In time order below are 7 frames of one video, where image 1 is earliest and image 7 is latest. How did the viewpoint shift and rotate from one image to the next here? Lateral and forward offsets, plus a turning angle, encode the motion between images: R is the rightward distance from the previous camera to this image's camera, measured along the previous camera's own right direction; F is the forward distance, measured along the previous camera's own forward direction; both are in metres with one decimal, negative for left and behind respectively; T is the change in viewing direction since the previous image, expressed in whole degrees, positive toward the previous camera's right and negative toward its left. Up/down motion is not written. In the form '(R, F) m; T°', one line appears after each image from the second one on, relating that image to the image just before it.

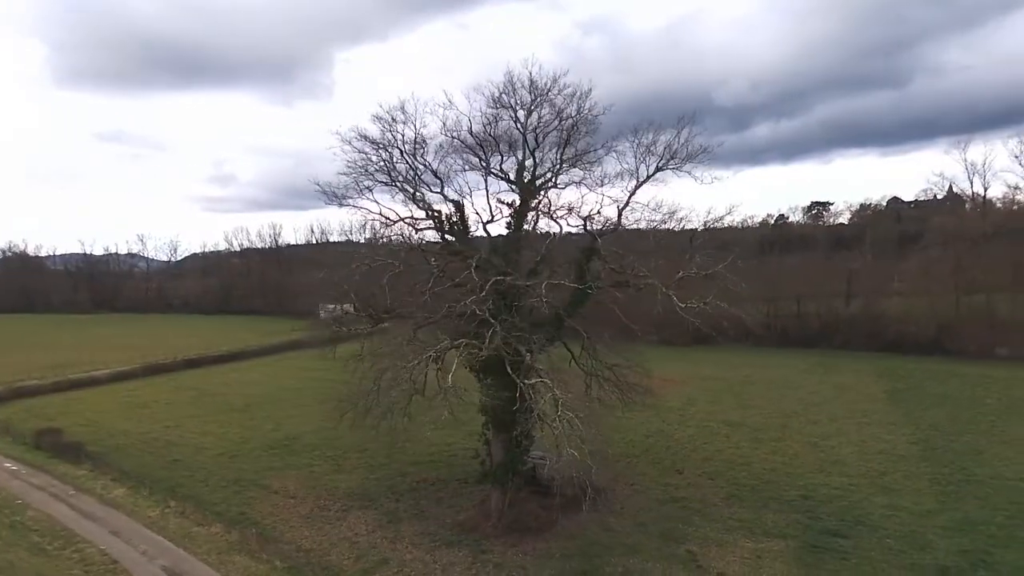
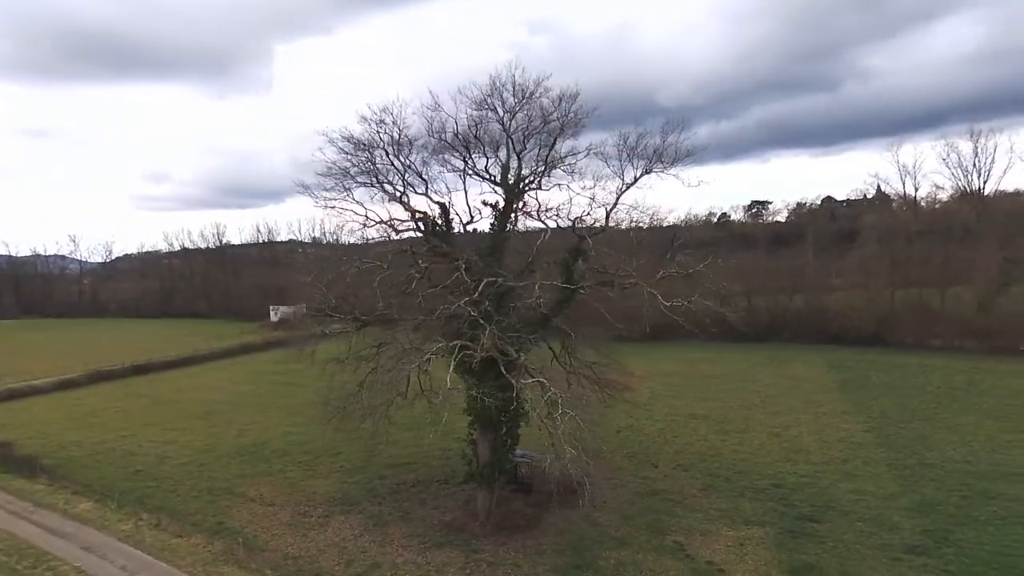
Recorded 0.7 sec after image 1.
(-0.9, -0.1) m; +5°
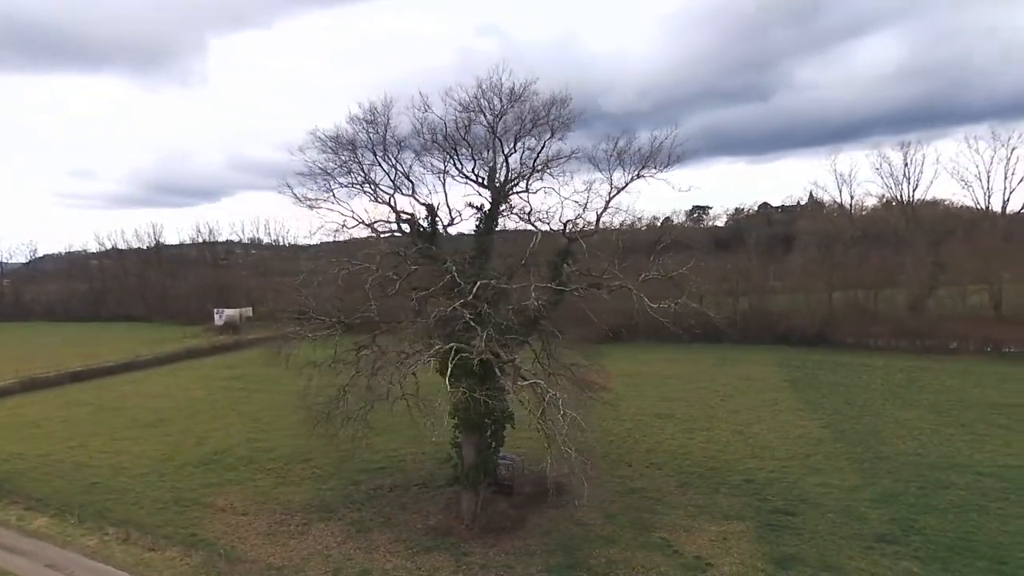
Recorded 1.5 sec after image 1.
(-1.0, 0.0) m; +5°
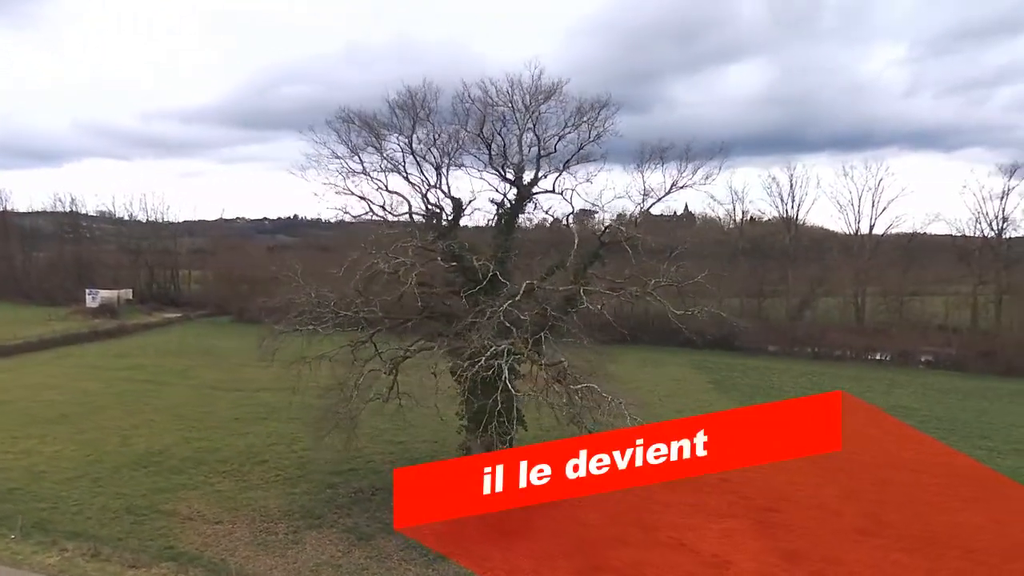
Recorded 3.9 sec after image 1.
(-3.3, +0.6) m; +11°
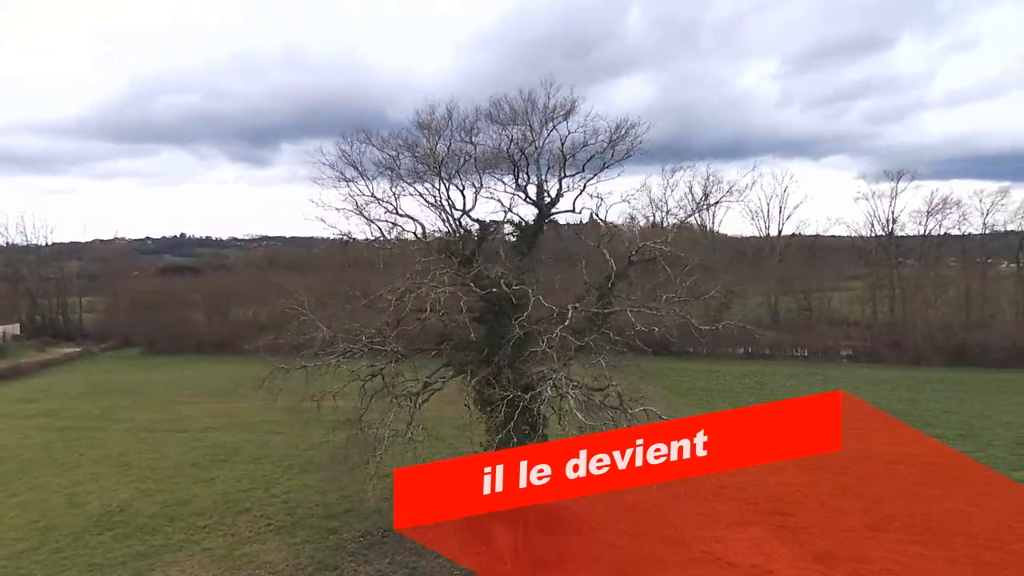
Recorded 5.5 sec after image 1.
(-2.6, +0.6) m; +8°
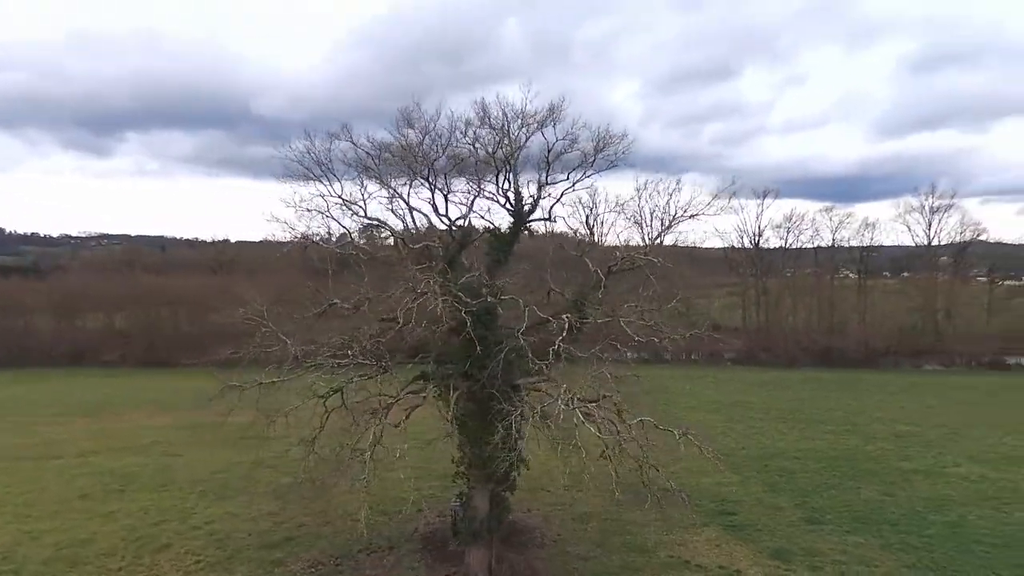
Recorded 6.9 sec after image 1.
(-2.3, +0.7) m; +11°
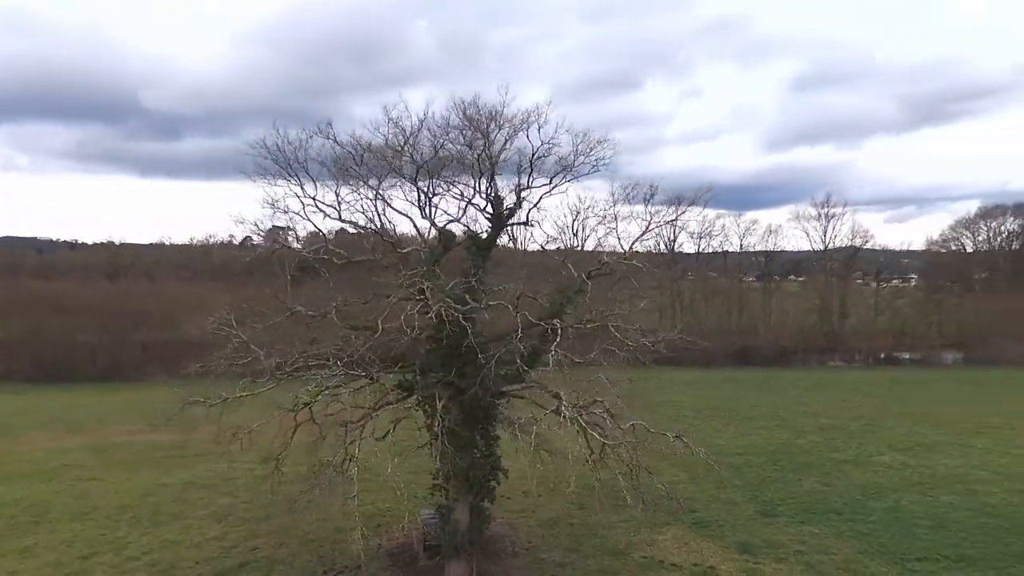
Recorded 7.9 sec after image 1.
(-1.5, +0.4) m; +8°
